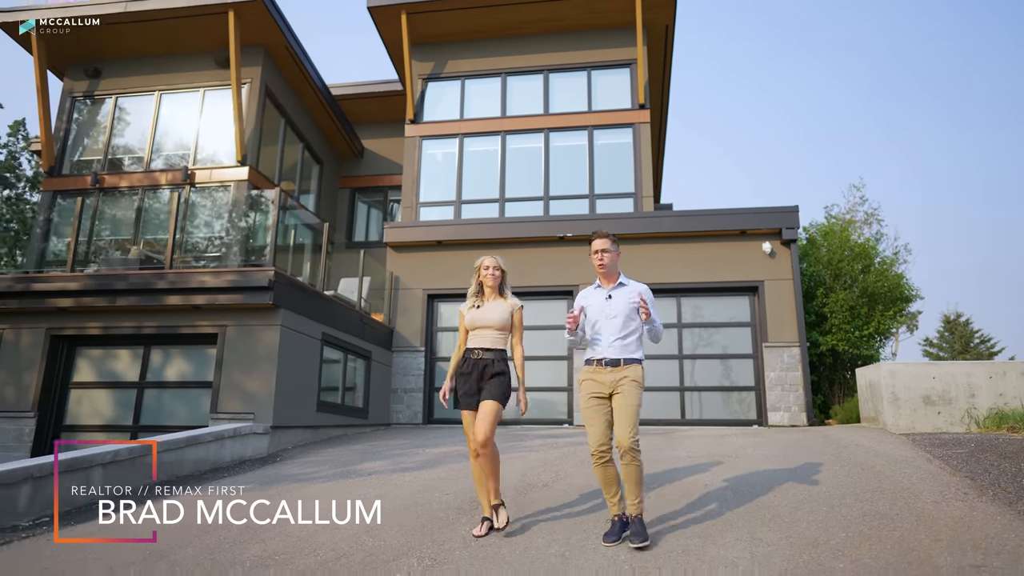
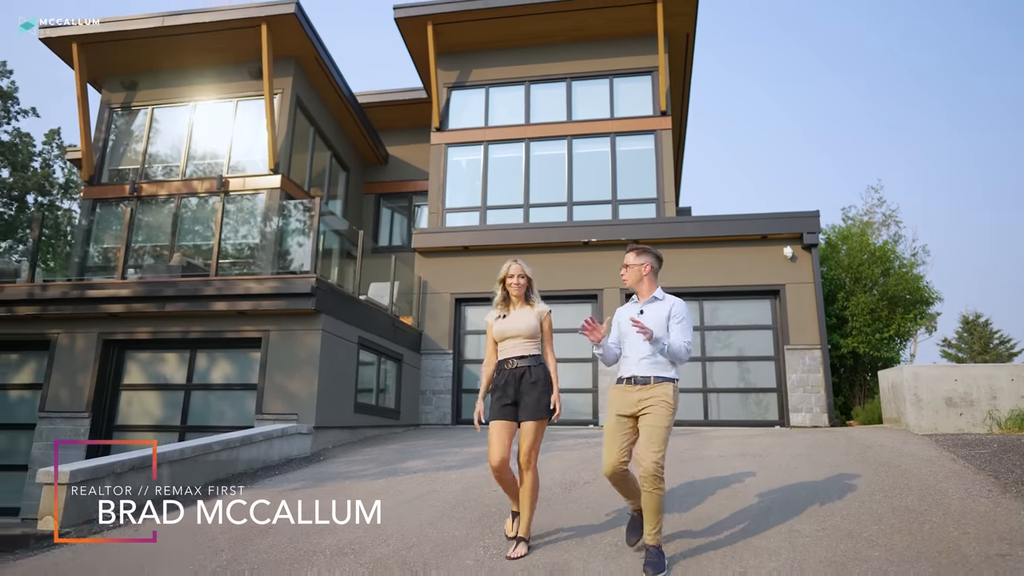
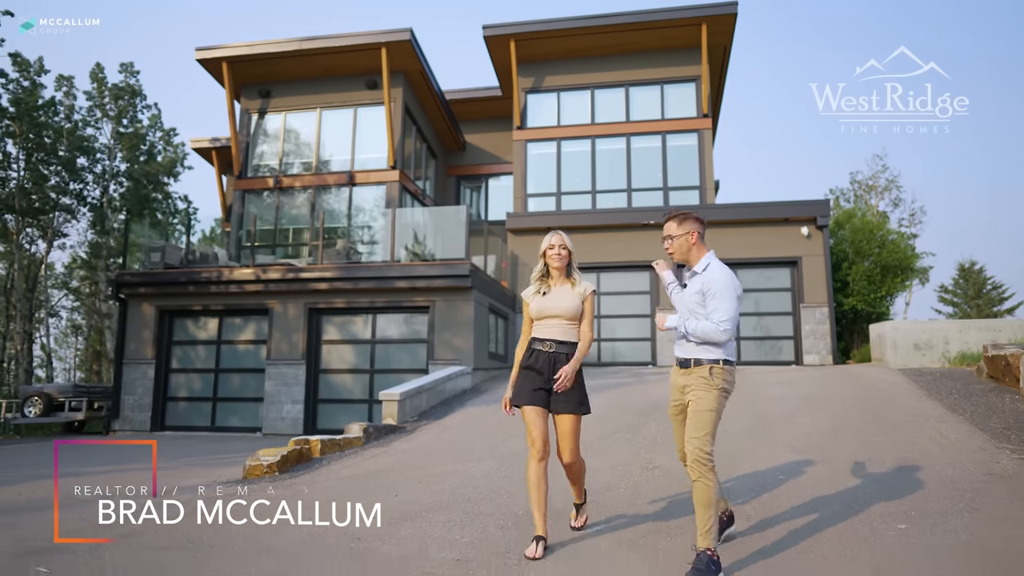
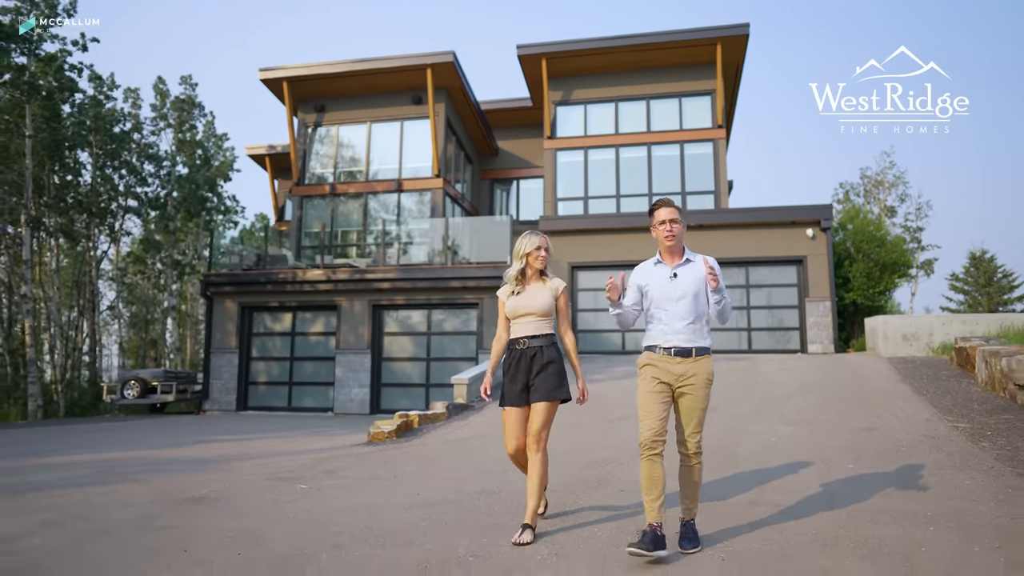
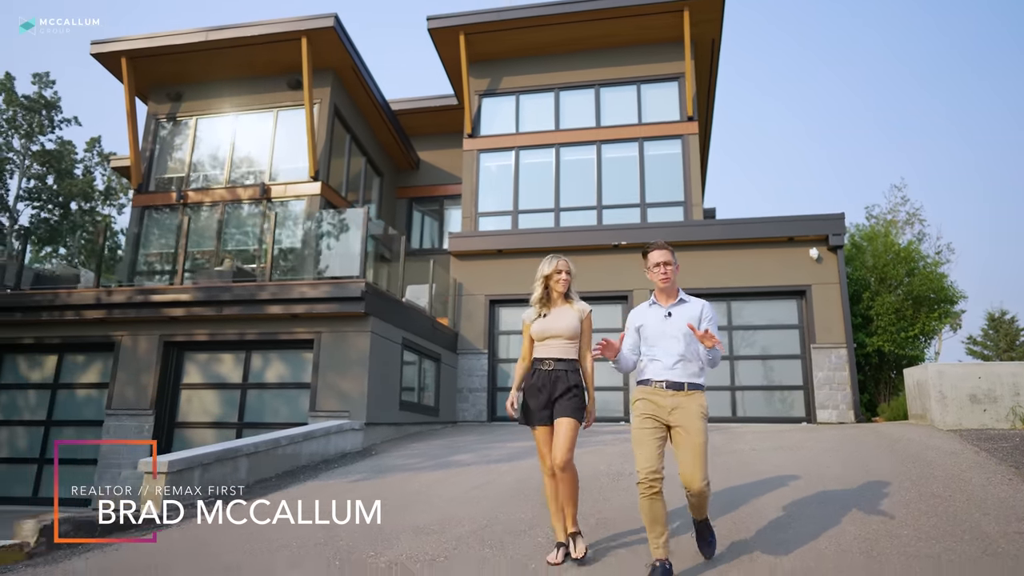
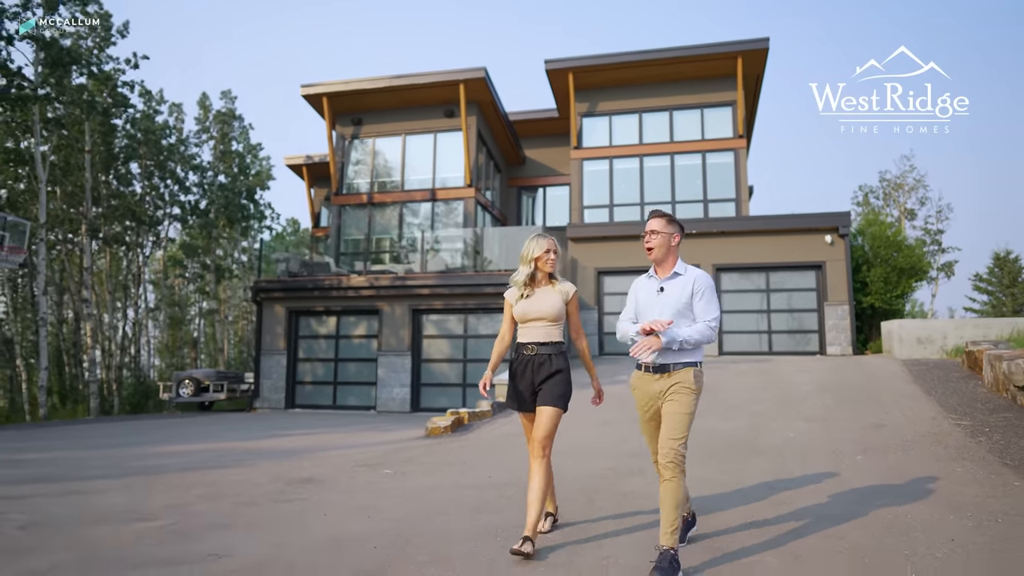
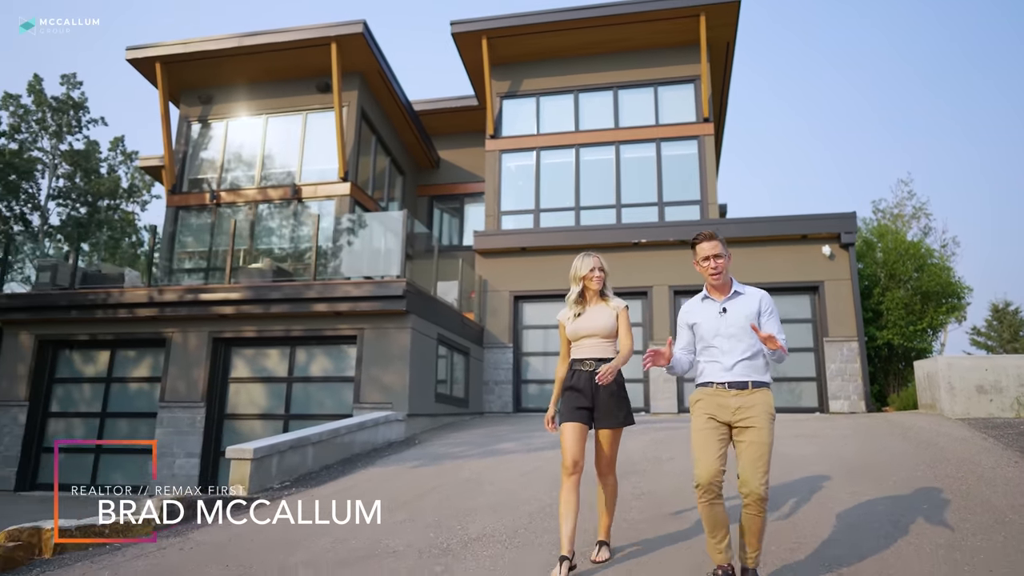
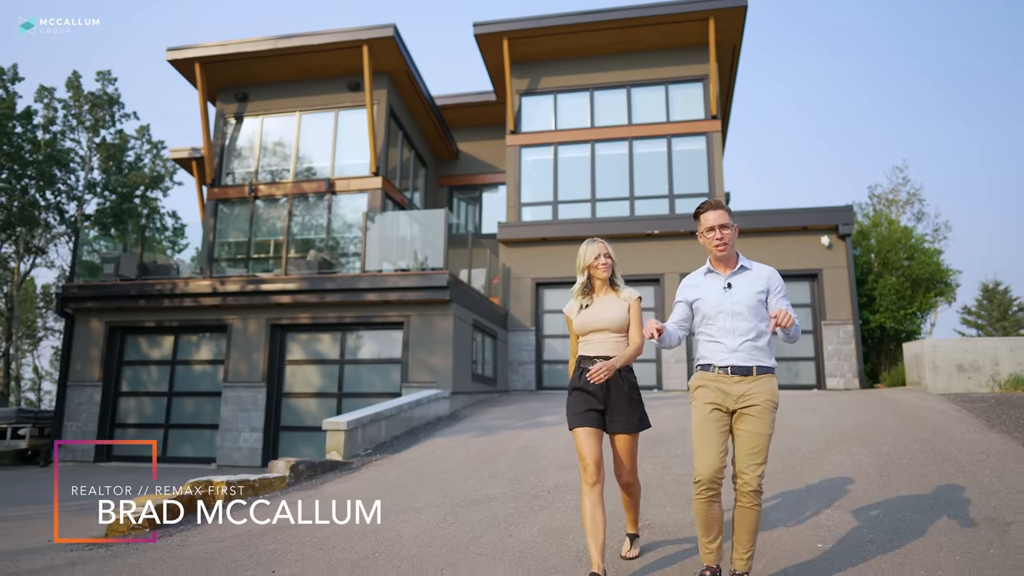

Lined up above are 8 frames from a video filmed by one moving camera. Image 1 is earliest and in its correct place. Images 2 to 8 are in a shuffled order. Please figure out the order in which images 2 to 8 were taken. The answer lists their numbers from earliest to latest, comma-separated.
2, 5, 7, 8, 3, 4, 6
